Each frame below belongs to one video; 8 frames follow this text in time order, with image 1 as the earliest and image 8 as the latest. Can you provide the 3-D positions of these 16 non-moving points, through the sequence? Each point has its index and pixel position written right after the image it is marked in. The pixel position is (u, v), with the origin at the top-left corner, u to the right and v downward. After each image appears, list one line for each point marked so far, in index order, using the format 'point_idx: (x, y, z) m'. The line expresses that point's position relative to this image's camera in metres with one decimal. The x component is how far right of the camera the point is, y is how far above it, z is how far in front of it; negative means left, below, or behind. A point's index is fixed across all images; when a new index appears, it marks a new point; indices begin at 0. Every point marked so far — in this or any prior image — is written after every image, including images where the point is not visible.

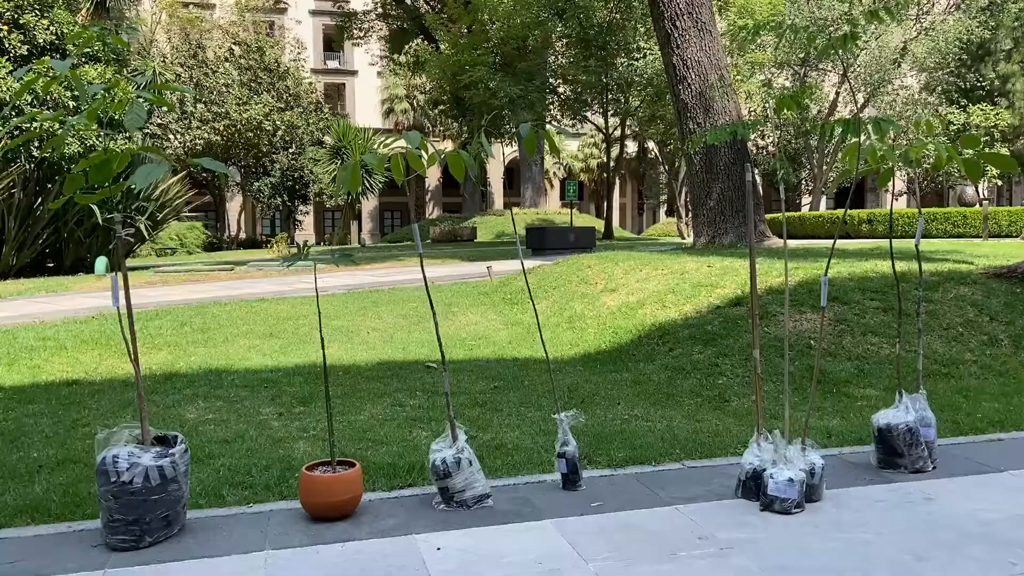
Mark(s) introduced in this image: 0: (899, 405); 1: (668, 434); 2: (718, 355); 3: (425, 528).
0: (+2.3, -0.7, +4.9) m
1: (+1.1, -1.0, +5.8) m
2: (+1.9, -0.6, +7.5) m
3: (-0.4, -1.2, +4.1) m
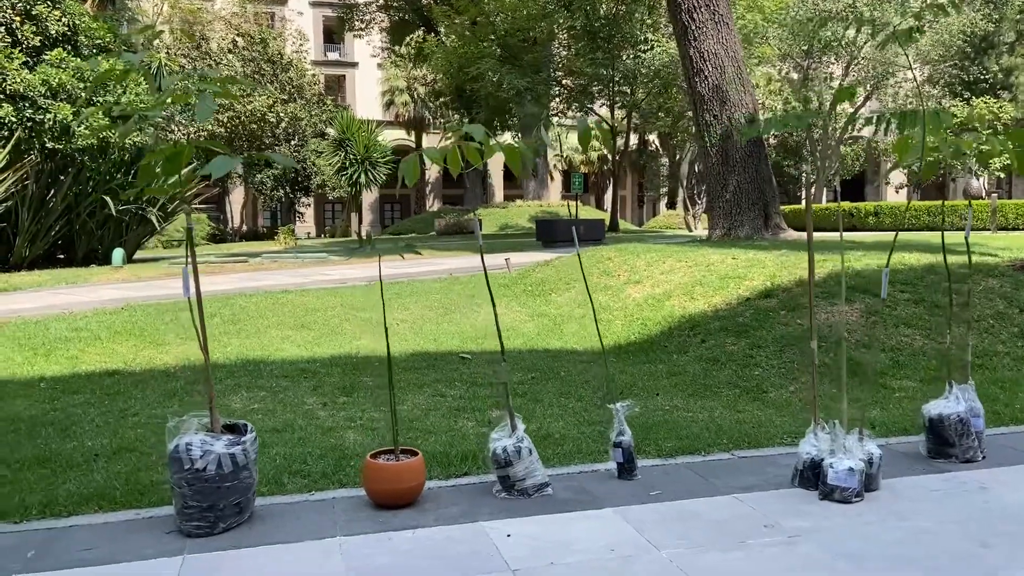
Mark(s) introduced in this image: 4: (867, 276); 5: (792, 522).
0: (+2.6, -0.6, +5.0) m
1: (+1.4, -1.0, +5.9) m
2: (+2.2, -0.5, +7.6) m
3: (-0.1, -1.1, +4.1) m
4: (+3.8, +0.1, +8.8) m
5: (+1.4, -1.1, +4.0) m
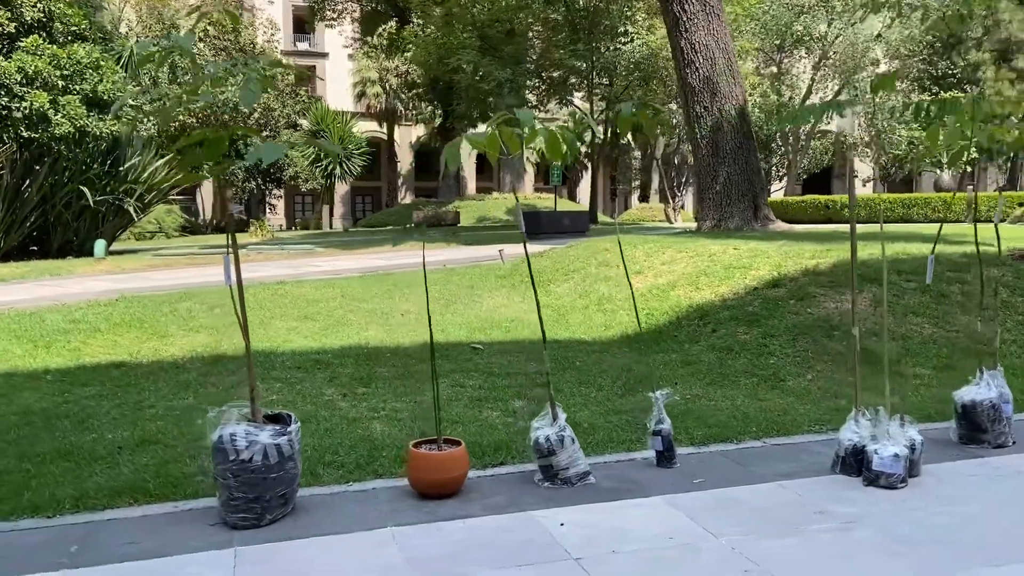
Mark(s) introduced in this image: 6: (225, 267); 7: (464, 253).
0: (+2.8, -0.6, +5.0) m
1: (+1.6, -0.9, +5.9) m
2: (+2.3, -0.4, +7.6) m
3: (+0.1, -1.1, +4.1) m
4: (+3.8, +0.2, +8.8) m
5: (+1.6, -1.1, +4.0) m
6: (-1.4, +0.1, +4.0) m
7: (-1.0, +0.7, +16.7) m
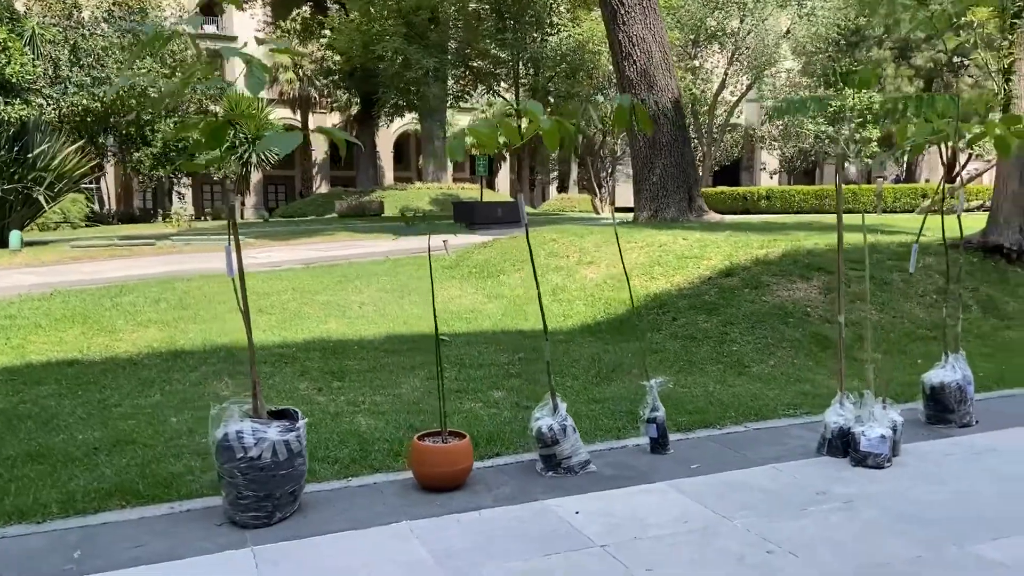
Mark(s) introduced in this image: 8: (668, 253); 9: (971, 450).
0: (+2.8, -0.5, +5.3) m
1: (+1.5, -0.8, +6.0) m
2: (+2.0, -0.3, +7.8) m
3: (+0.2, -1.0, +4.2) m
4: (+3.4, +0.4, +9.2) m
5: (+1.6, -1.0, +4.1) m
6: (-1.3, +0.1, +3.9) m
7: (-2.2, +0.9, +16.5) m
8: (+1.9, +0.4, +10.0) m
9: (+2.6, -0.9, +4.8) m
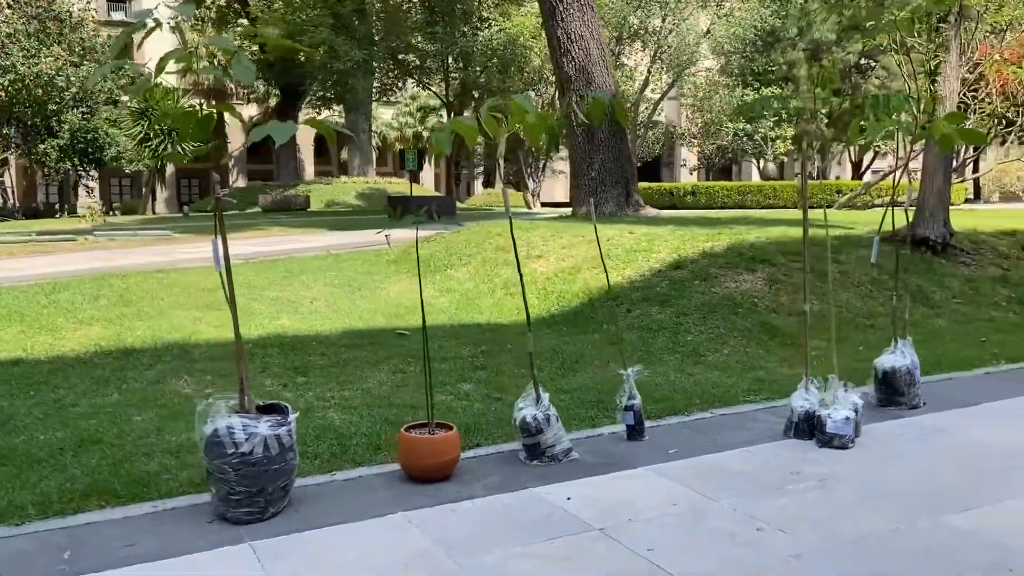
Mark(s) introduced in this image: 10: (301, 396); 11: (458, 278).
0: (+2.6, -0.4, +5.6) m
1: (+1.2, -0.7, +6.2) m
2: (+1.6, -0.3, +8.1) m
3: (+0.1, -1.0, +4.2) m
4: (+2.9, +0.5, +9.5) m
5: (+1.6, -0.9, +4.3) m
6: (-1.4, +0.2, +3.9) m
7: (-3.3, +1.0, +16.3) m
8: (+1.3, +0.5, +10.2) m
9: (+2.5, -0.9, +5.1) m
10: (-1.5, -0.8, +5.9) m
11: (-0.7, +0.1, +11.1) m
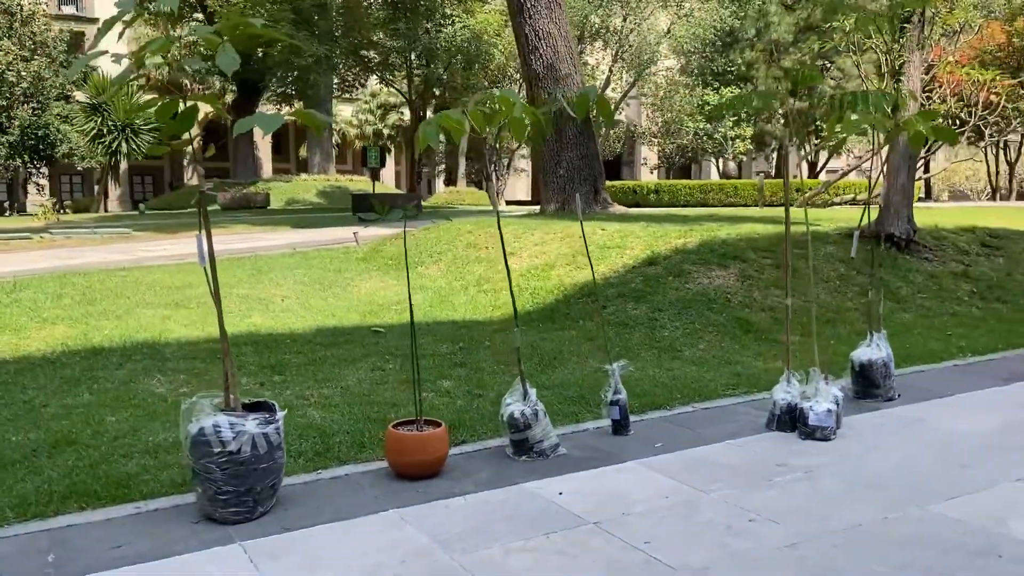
0: (+2.5, -0.4, +5.7) m
1: (+1.1, -0.7, +6.2) m
2: (+1.4, -0.2, +8.1) m
3: (+0.1, -1.0, +4.2) m
4: (+2.5, +0.5, +9.6) m
5: (+1.5, -0.9, +4.4) m
6: (-1.4, +0.2, +3.8) m
7: (-4.0, +1.0, +16.1) m
8: (+0.9, +0.5, +10.2) m
9: (+2.4, -0.8, +5.2) m
10: (-1.6, -0.7, +5.8) m
11: (-1.1, +0.2, +11.0) m
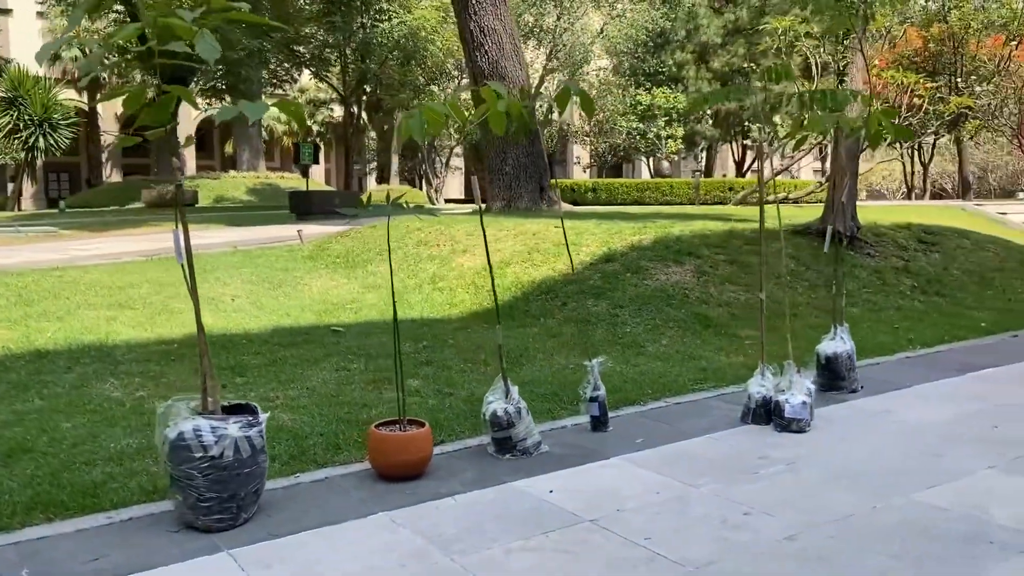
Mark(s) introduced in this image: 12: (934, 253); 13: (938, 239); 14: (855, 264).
0: (+2.3, -0.3, +5.8) m
1: (+0.8, -0.7, +6.3) m
2: (+1.0, -0.2, +8.1) m
3: (0.0, -0.9, +4.2) m
4: (+2.0, +0.5, +9.8) m
5: (+1.4, -0.9, +4.5) m
6: (-1.5, +0.2, +3.6) m
7: (-5.0, +1.0, +15.7) m
8: (+0.4, +0.6, +10.2) m
9: (+2.3, -0.8, +5.3) m
10: (-1.8, -0.7, +5.6) m
11: (-1.7, +0.2, +10.8) m
12: (+5.8, +0.5, +11.5) m
13: (+6.2, +0.7, +12.0) m
14: (+4.3, +0.3, +10.4) m
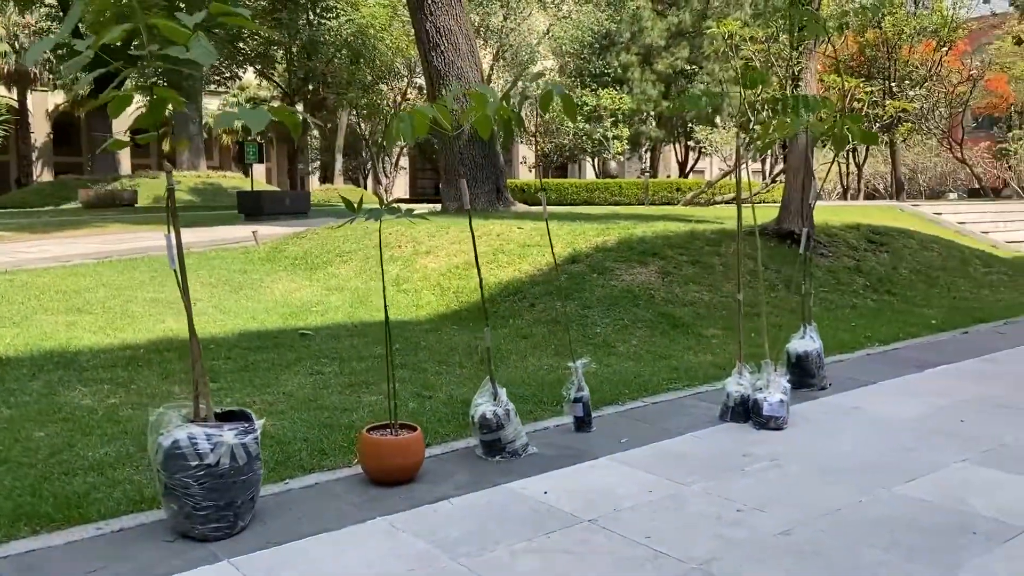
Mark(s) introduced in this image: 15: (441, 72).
0: (+2.1, -0.3, +6.0) m
1: (+0.7, -0.7, +6.3) m
2: (+0.7, -0.2, +8.2) m
3: (-0.1, -1.0, +4.2) m
4: (+1.6, +0.5, +9.9) m
5: (+1.4, -0.9, +4.6) m
6: (-1.5, +0.2, +3.5) m
7: (-5.7, +1.0, +15.4) m
8: (-0.1, +0.6, +10.2) m
9: (+2.2, -0.8, +5.5) m
10: (-1.9, -0.8, +5.5) m
11: (-2.2, +0.2, +10.7) m
12: (+5.3, +0.5, +11.9) m
13: (+5.6, +0.7, +12.4) m
14: (+3.8, +0.3, +10.7) m
15: (-1.1, +3.6, +14.0) m
